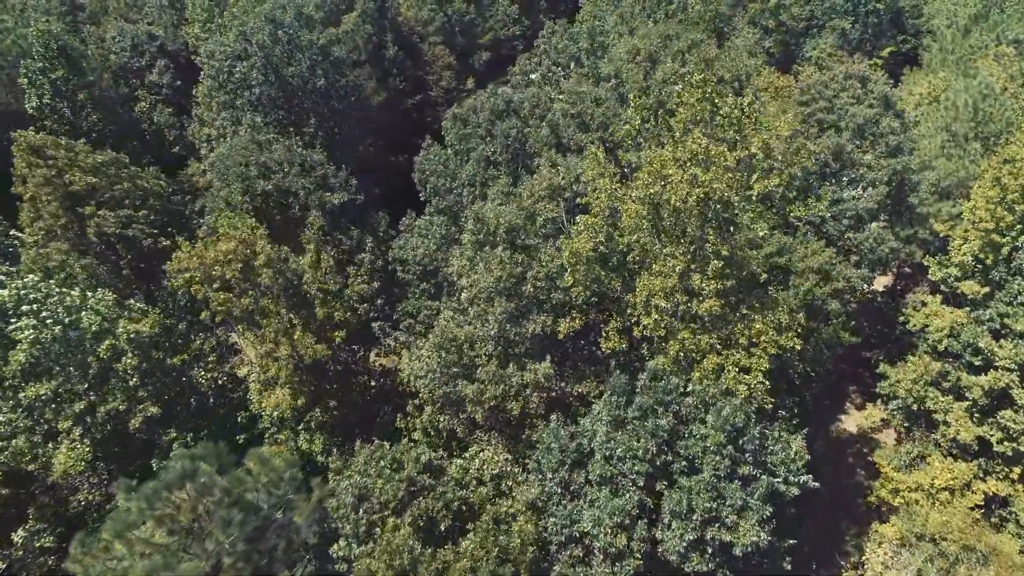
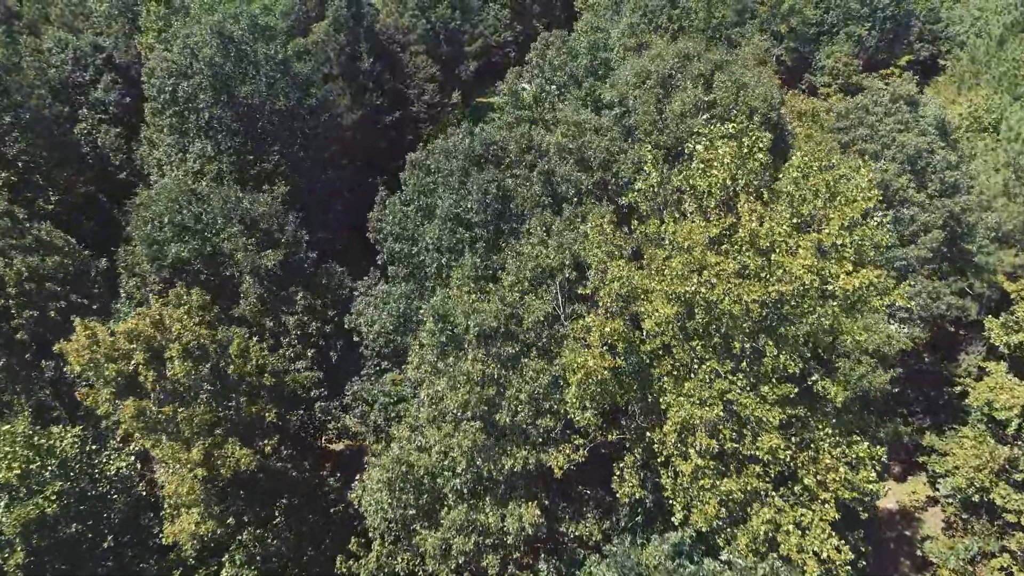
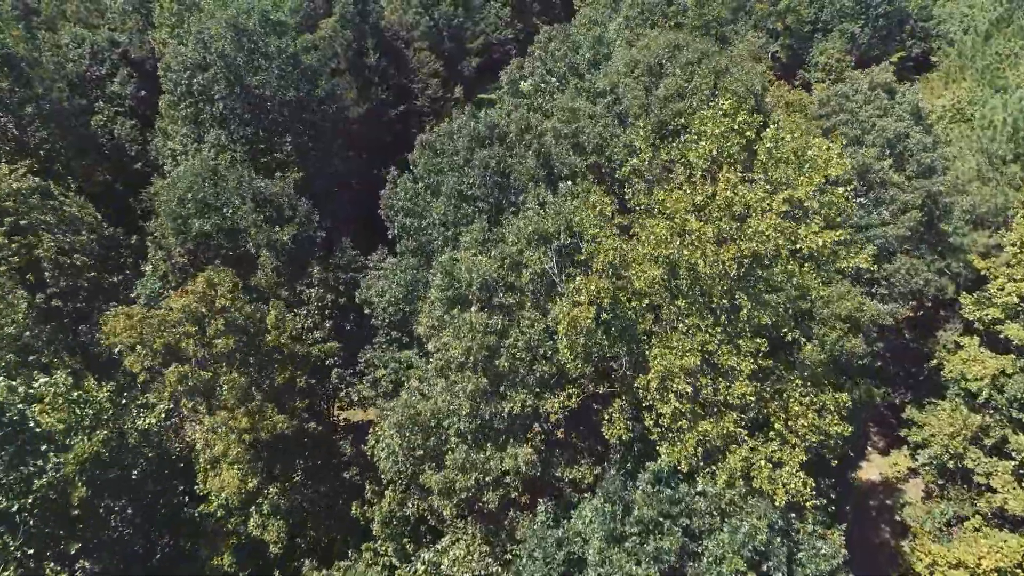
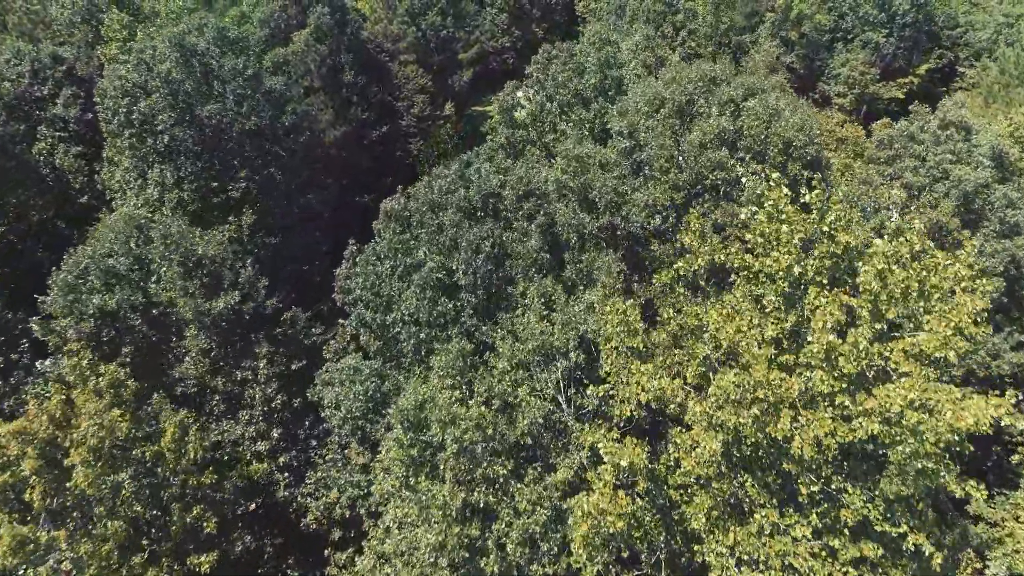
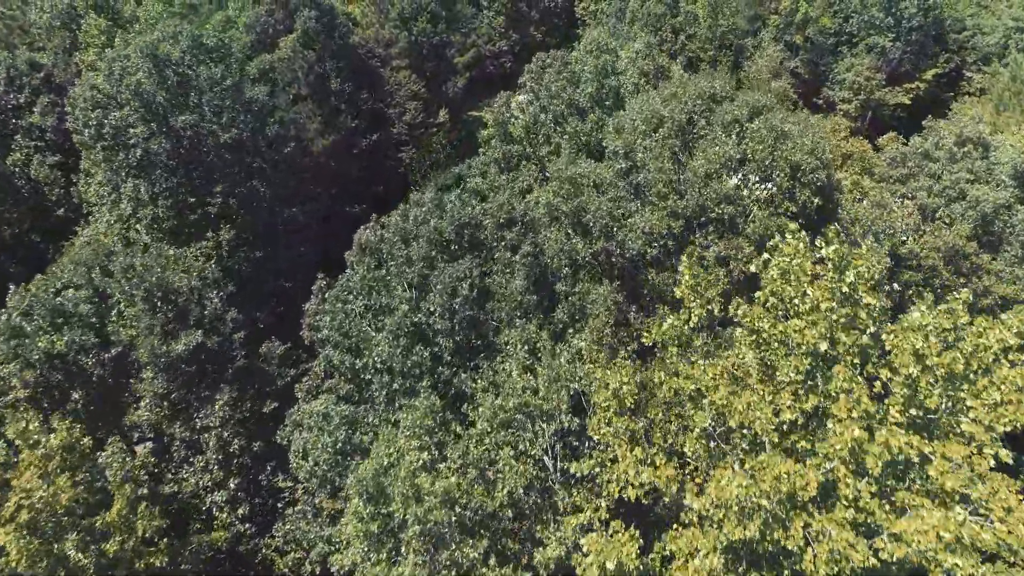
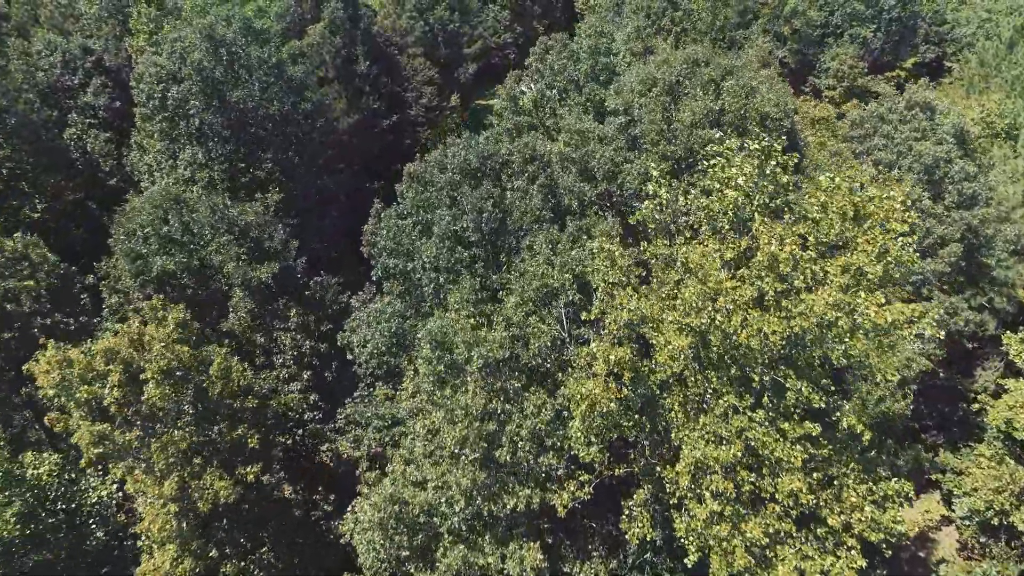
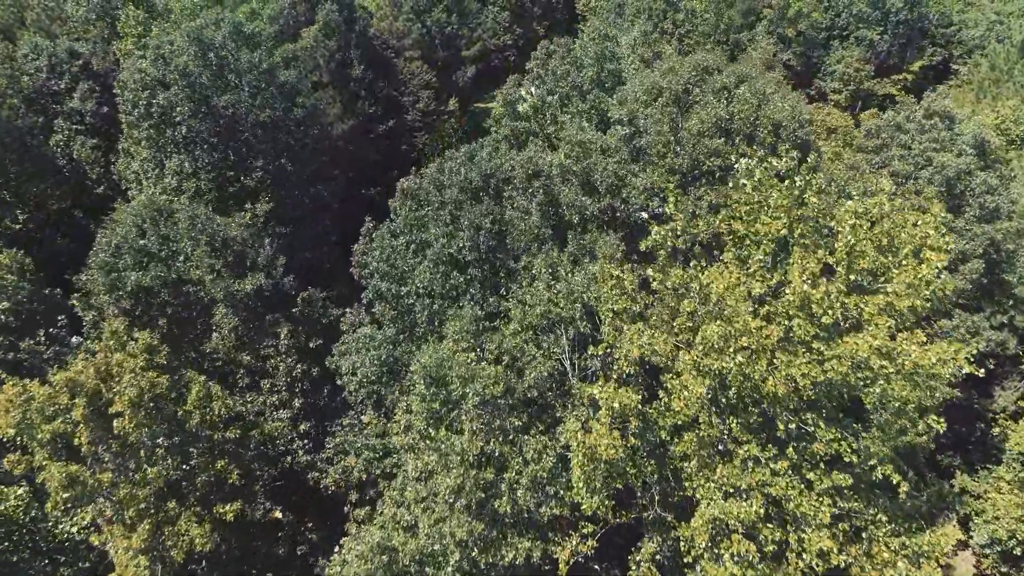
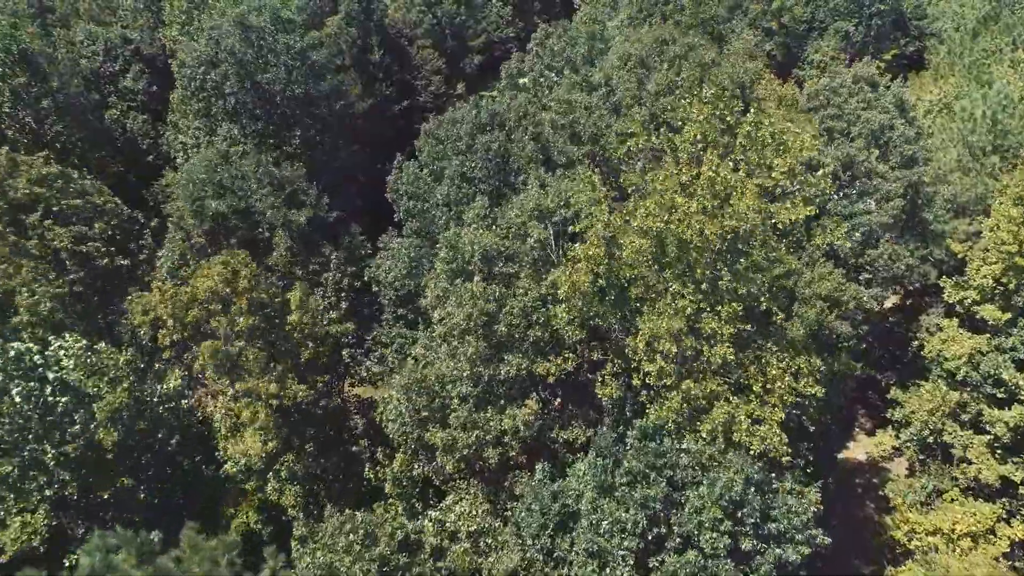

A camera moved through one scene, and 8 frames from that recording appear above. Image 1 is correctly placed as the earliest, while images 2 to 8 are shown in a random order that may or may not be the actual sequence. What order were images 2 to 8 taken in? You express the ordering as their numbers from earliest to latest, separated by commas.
8, 3, 2, 6, 7, 4, 5
